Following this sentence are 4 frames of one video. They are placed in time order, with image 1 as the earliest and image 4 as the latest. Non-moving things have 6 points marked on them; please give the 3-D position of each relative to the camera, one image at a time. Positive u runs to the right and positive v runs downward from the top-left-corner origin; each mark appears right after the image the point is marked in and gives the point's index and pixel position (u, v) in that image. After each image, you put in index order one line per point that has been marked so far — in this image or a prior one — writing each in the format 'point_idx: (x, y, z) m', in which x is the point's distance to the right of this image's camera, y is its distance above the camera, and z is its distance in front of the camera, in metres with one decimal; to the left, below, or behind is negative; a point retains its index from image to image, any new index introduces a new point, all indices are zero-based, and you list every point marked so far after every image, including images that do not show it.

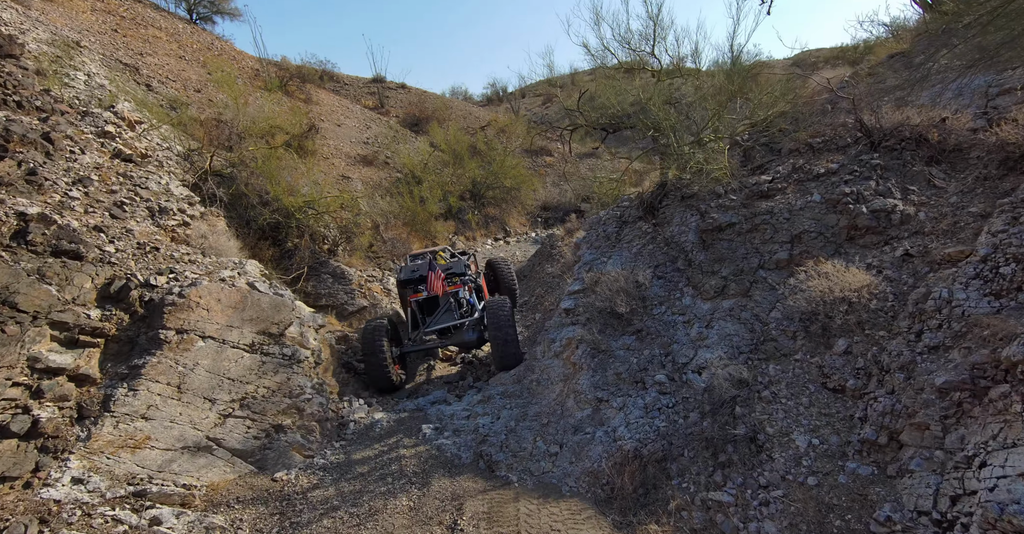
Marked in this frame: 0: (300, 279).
0: (-3.4, -0.2, +8.5) m
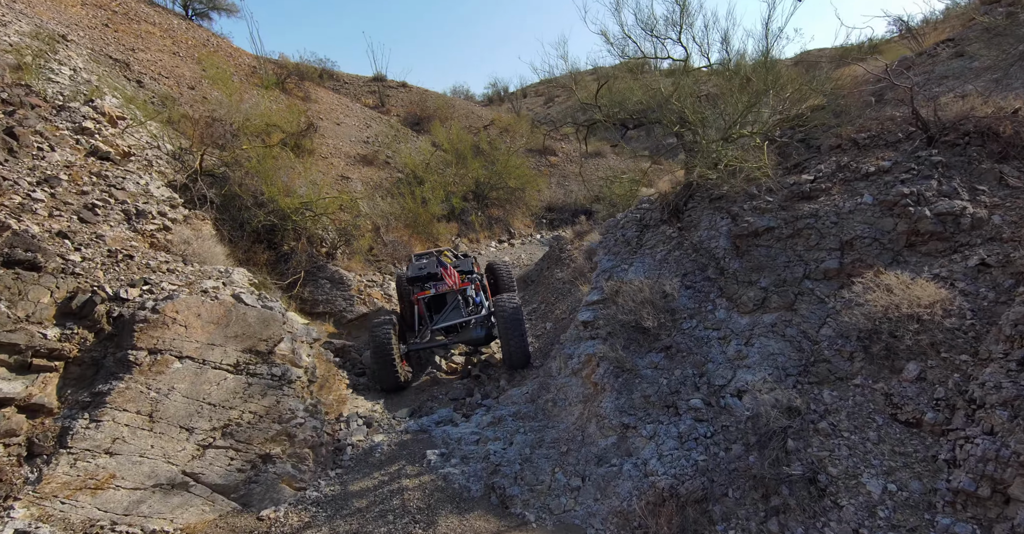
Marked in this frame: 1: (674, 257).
0: (-3.3, -0.3, +8.1) m
1: (+1.3, +0.1, +4.3) m
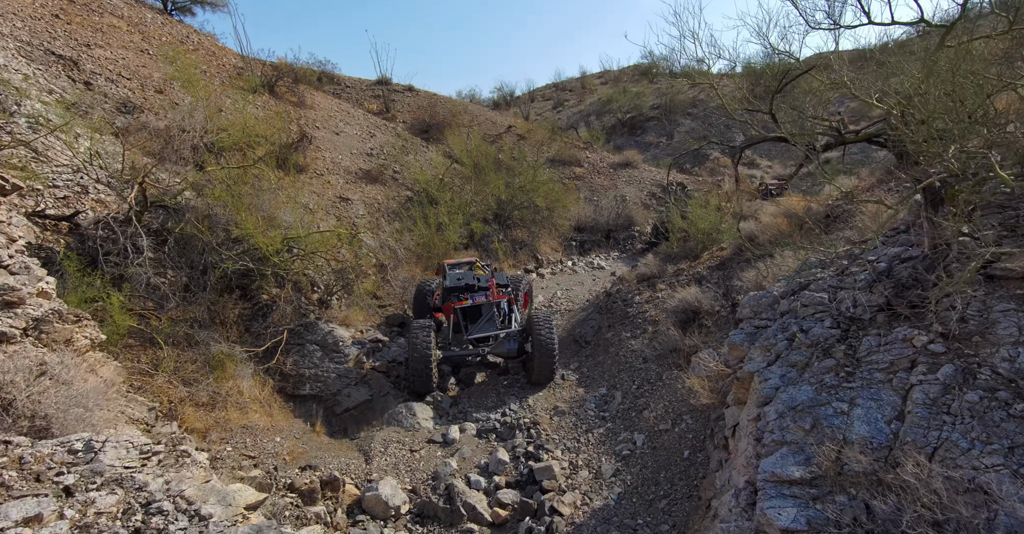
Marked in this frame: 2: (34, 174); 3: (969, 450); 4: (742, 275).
0: (-2.7, -1.0, +6.1) m
1: (+1.9, -0.6, +2.2) m
2: (-5.1, +1.0, +5.6) m
3: (+1.8, -0.7, +2.1) m
4: (+2.3, -0.1, +5.3) m
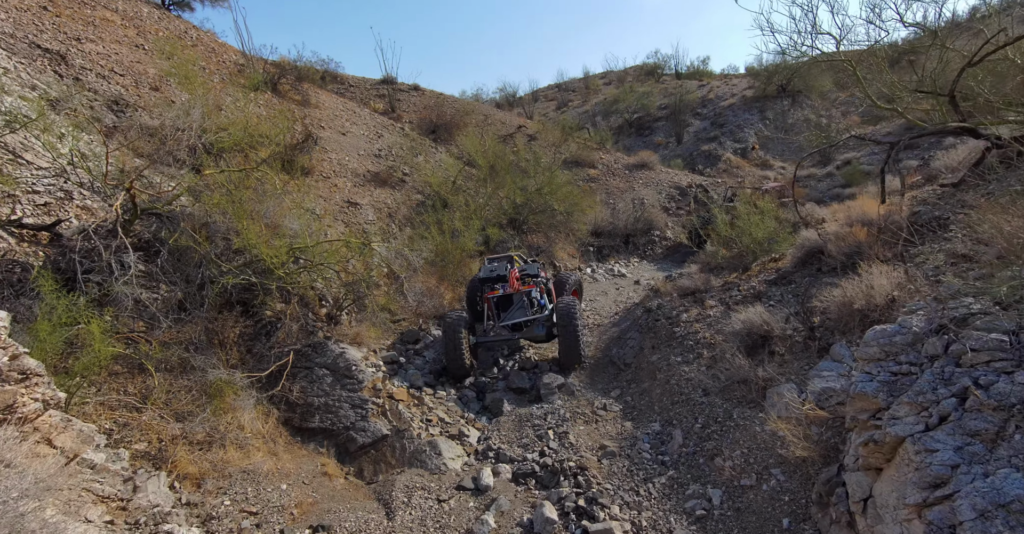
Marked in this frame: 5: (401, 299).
0: (-2.4, -1.1, +5.4) m
1: (+2.2, -0.7, +1.5) m
2: (-4.7, +0.8, +4.9) m
3: (+2.2, -0.9, +1.4) m
4: (+2.7, -0.2, +4.6) m
5: (-1.6, -0.5, +7.5) m
